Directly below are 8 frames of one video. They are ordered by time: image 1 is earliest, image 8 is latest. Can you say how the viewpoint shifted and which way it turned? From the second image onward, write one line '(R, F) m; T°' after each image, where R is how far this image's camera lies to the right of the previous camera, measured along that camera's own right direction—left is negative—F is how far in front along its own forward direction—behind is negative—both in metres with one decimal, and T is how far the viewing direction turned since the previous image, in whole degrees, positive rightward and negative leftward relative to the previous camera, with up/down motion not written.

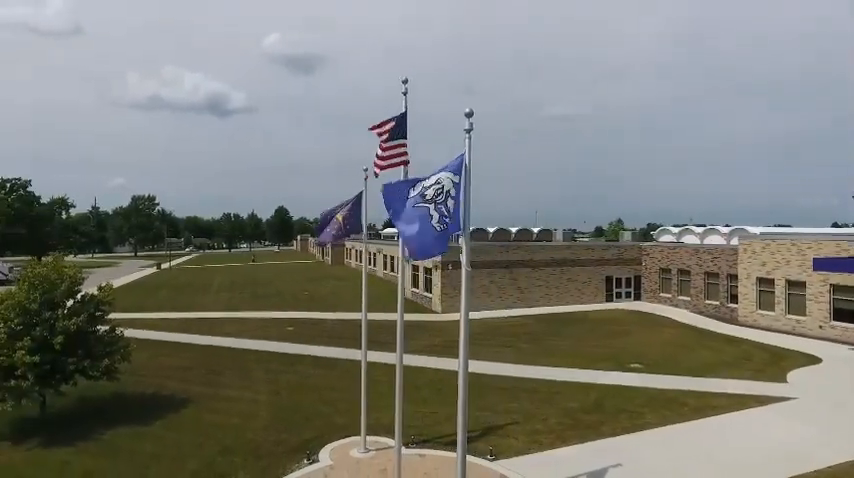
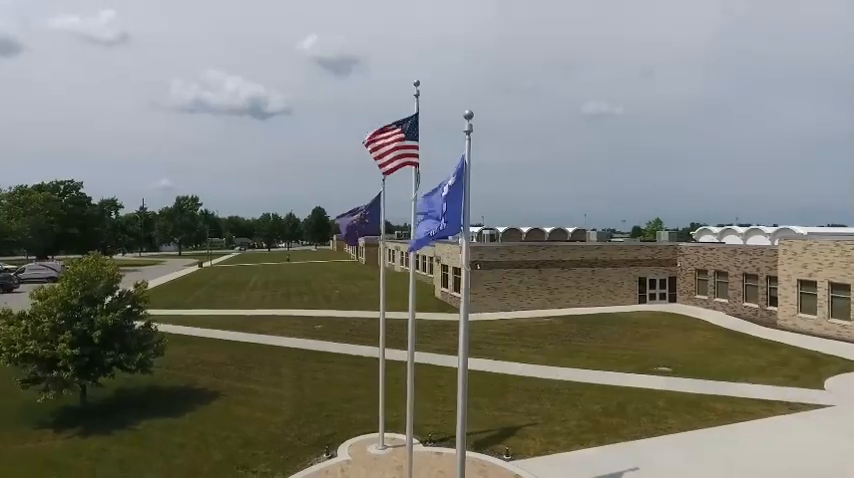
(+0.5, -0.1) m; -4°
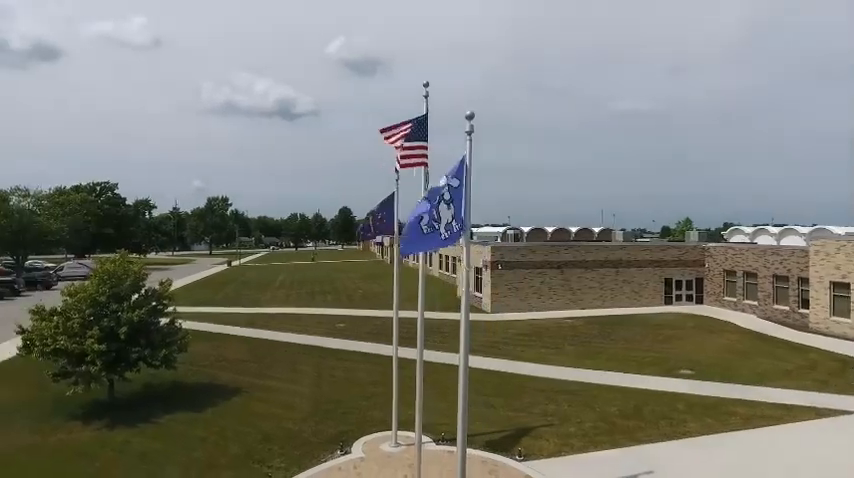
(+0.3, -0.1) m; -3°
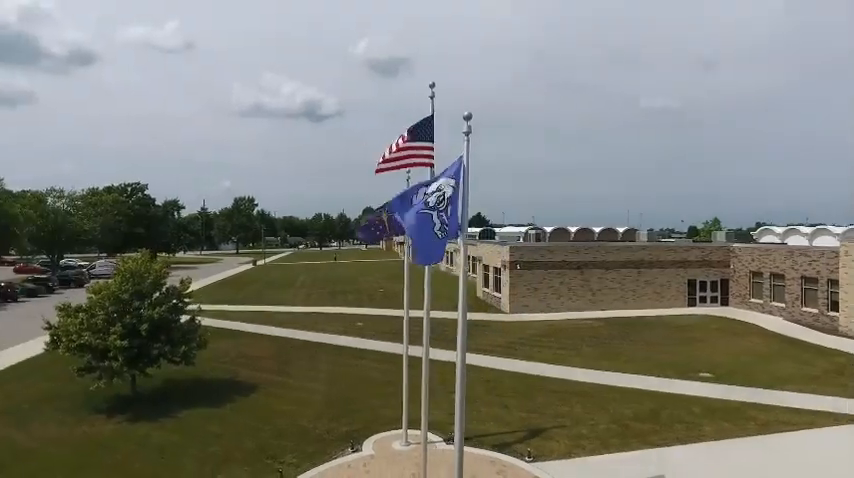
(+0.4, 0.0) m; -3°
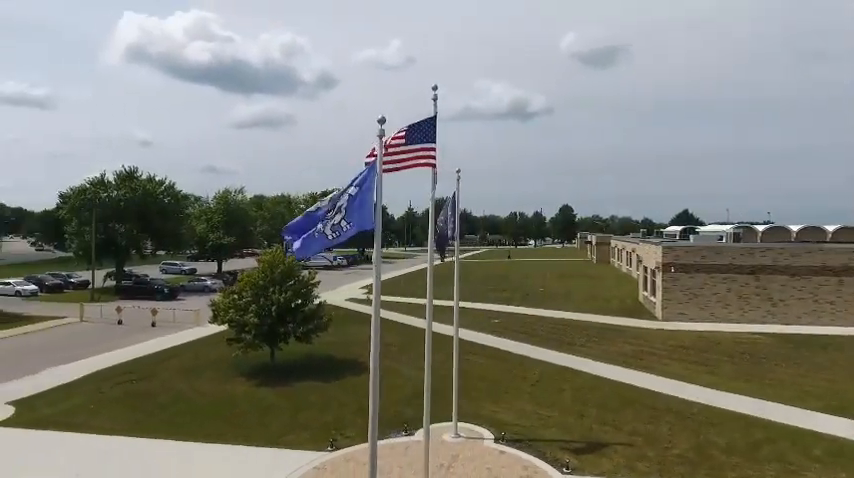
(+3.9, +0.4) m; -23°
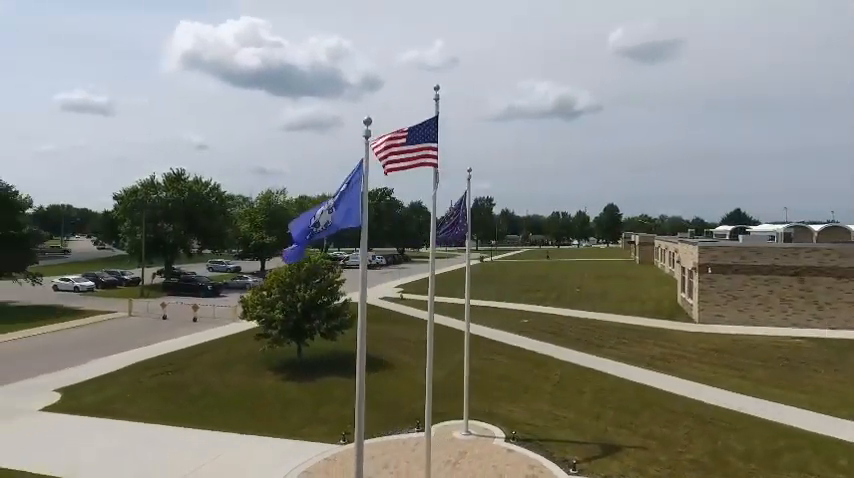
(+0.8, -0.1) m; -5°
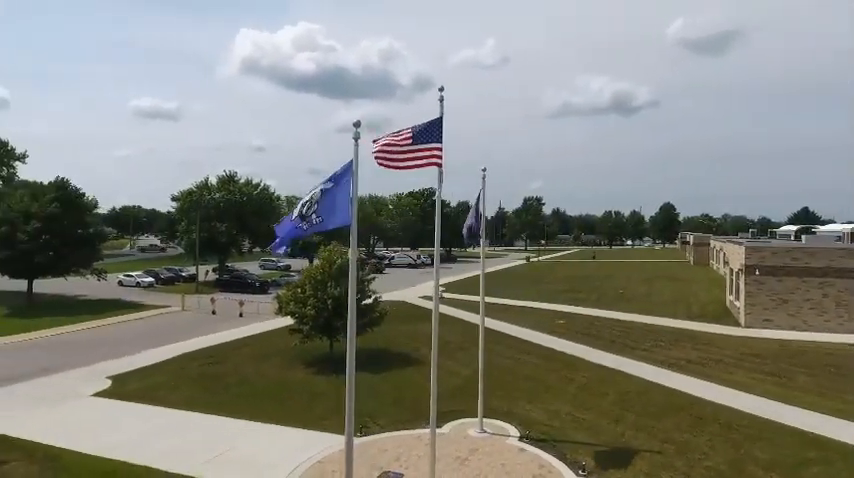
(+1.0, -0.2) m; -6°
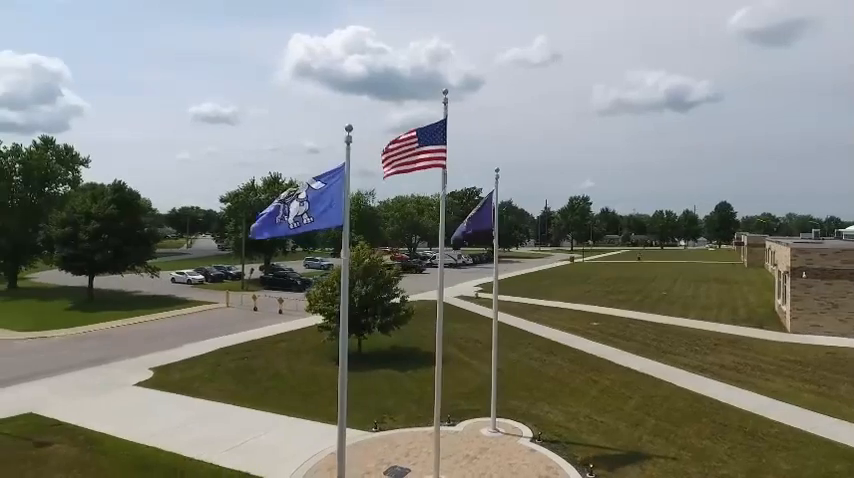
(+0.9, -0.1) m; -5°
